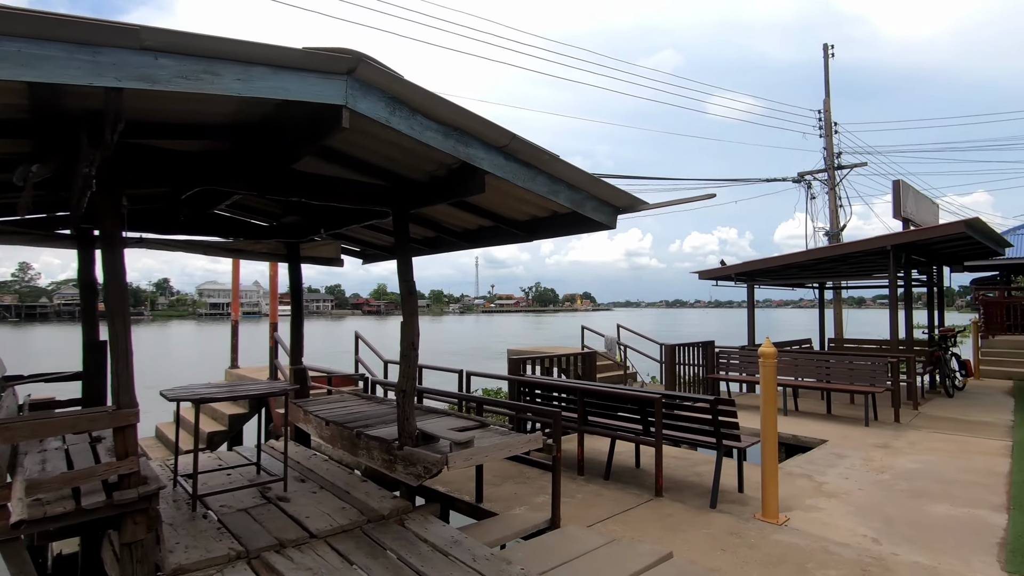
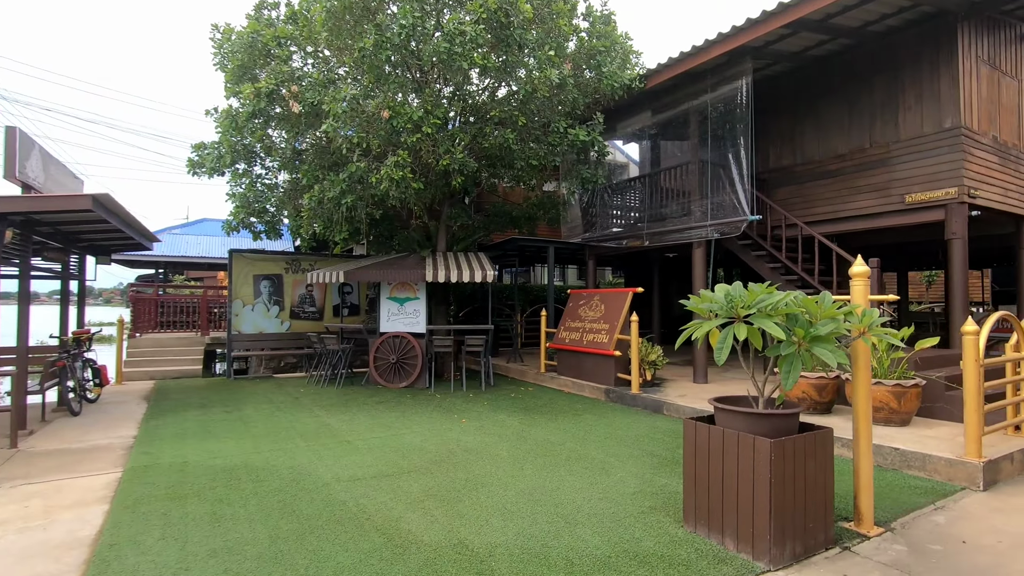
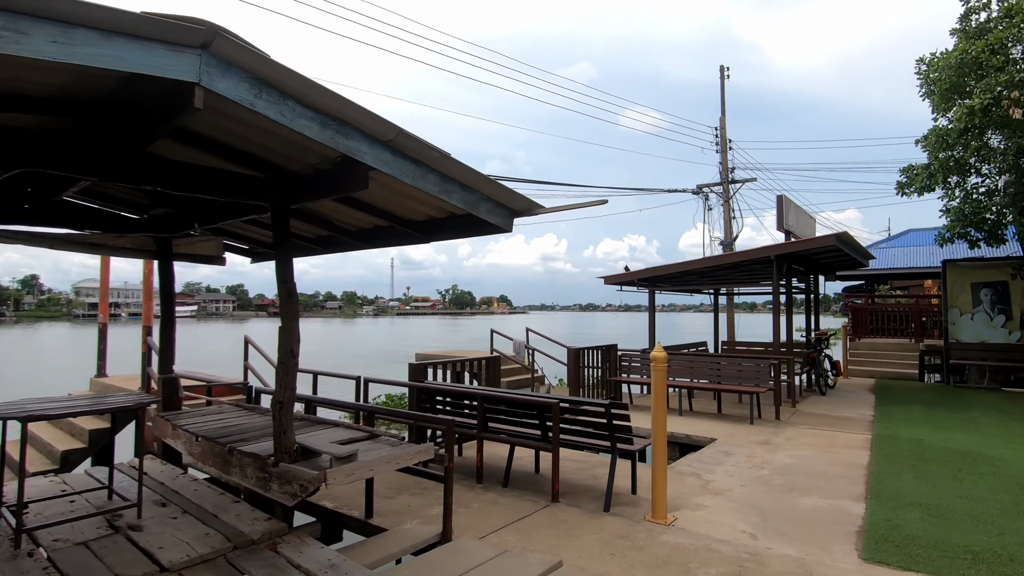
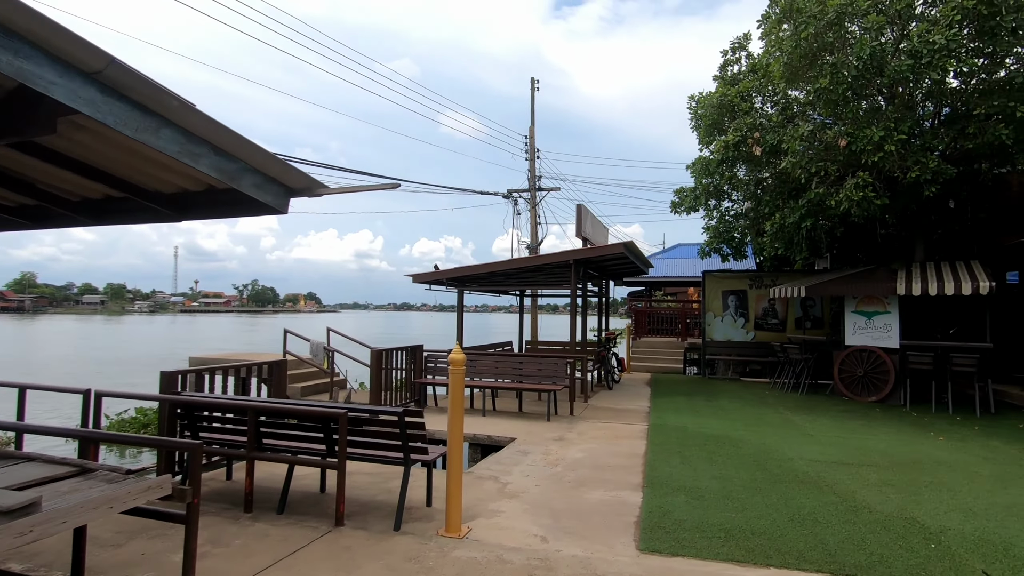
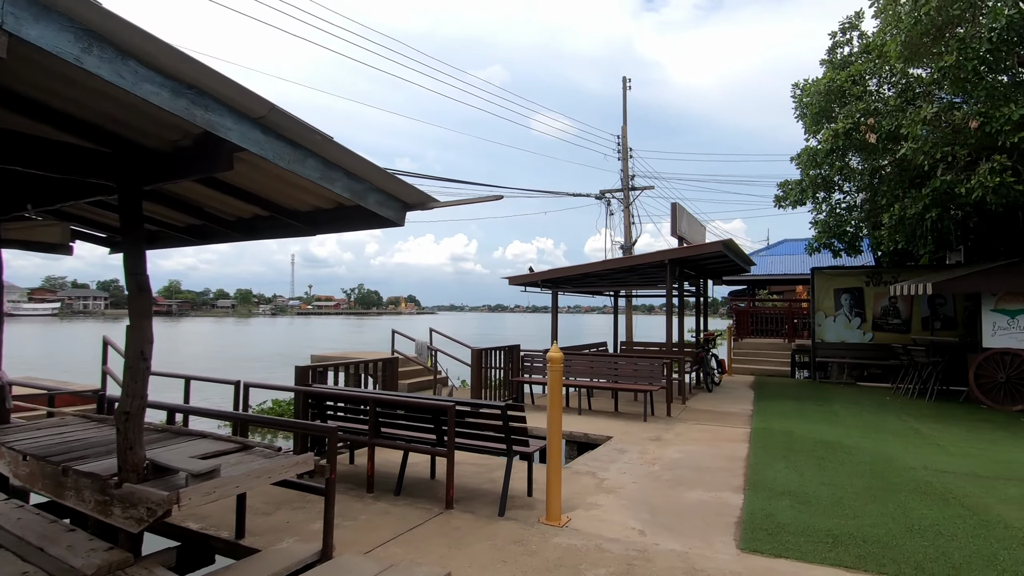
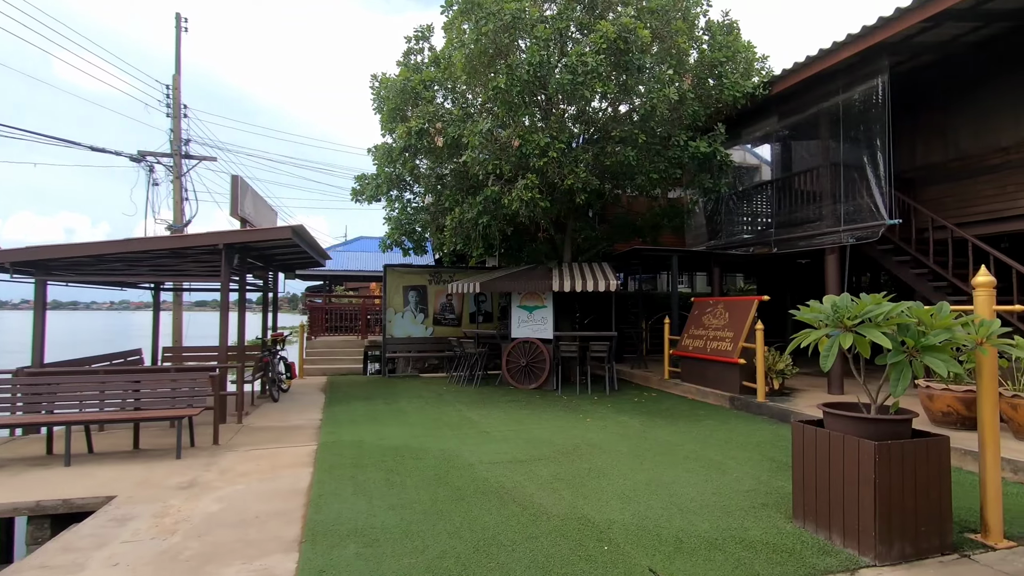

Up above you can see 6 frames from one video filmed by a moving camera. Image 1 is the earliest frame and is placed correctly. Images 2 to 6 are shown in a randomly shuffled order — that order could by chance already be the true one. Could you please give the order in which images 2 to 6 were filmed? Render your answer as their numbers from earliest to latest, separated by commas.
3, 5, 4, 6, 2
